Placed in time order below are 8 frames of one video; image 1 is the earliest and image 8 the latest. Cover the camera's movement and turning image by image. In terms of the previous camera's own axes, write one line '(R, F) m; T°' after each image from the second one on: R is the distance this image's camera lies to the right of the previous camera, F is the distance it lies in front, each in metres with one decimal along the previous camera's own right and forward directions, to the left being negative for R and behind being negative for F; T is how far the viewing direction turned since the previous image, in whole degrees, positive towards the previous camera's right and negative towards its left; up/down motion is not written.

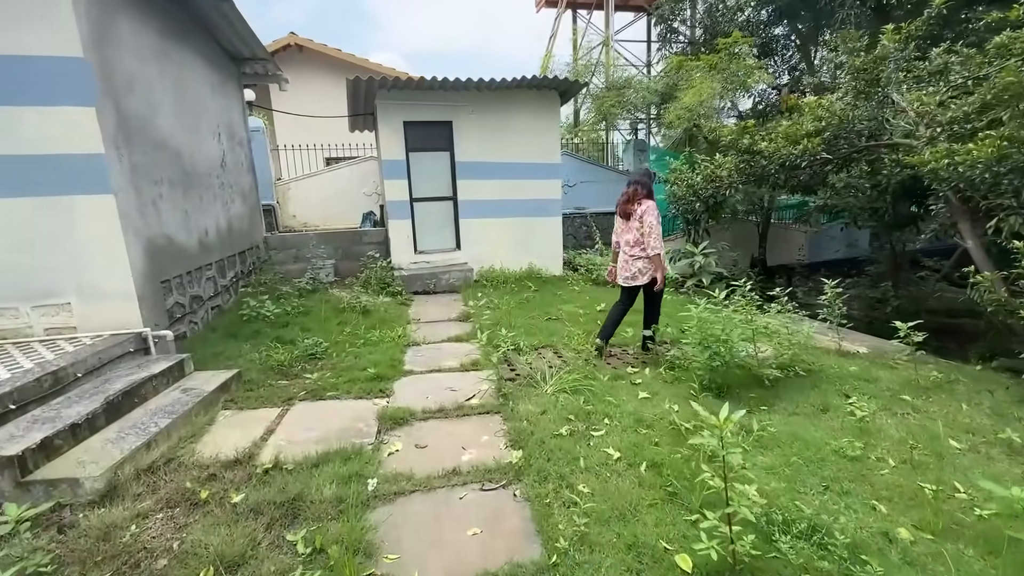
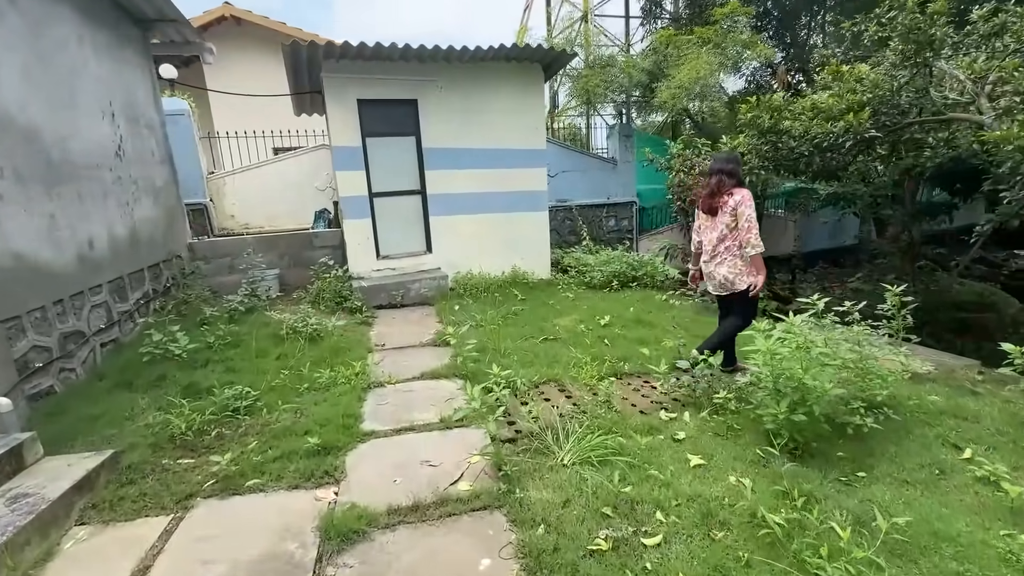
(-0.1, +1.0) m; +4°
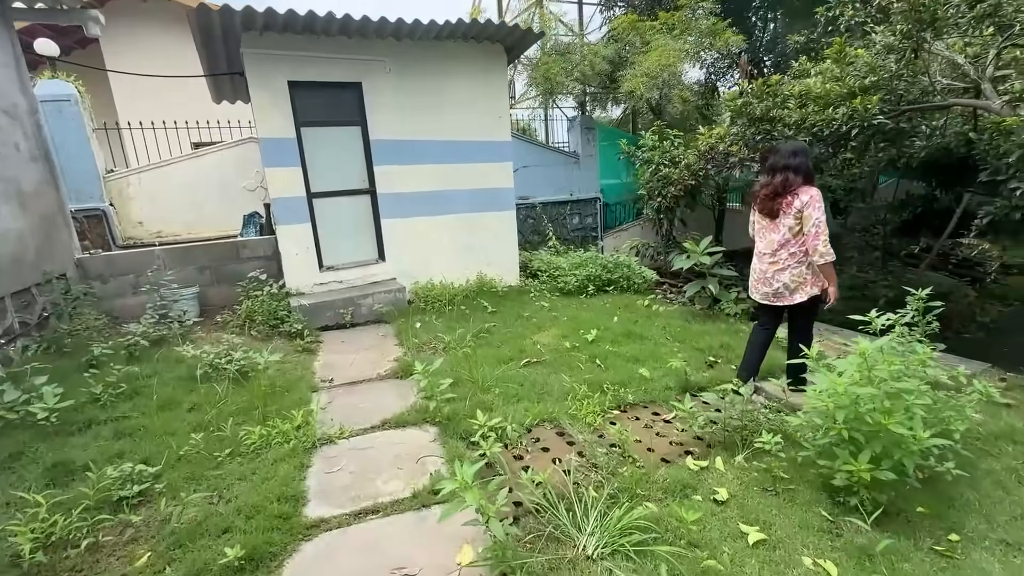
(-0.2, +0.7) m; +6°
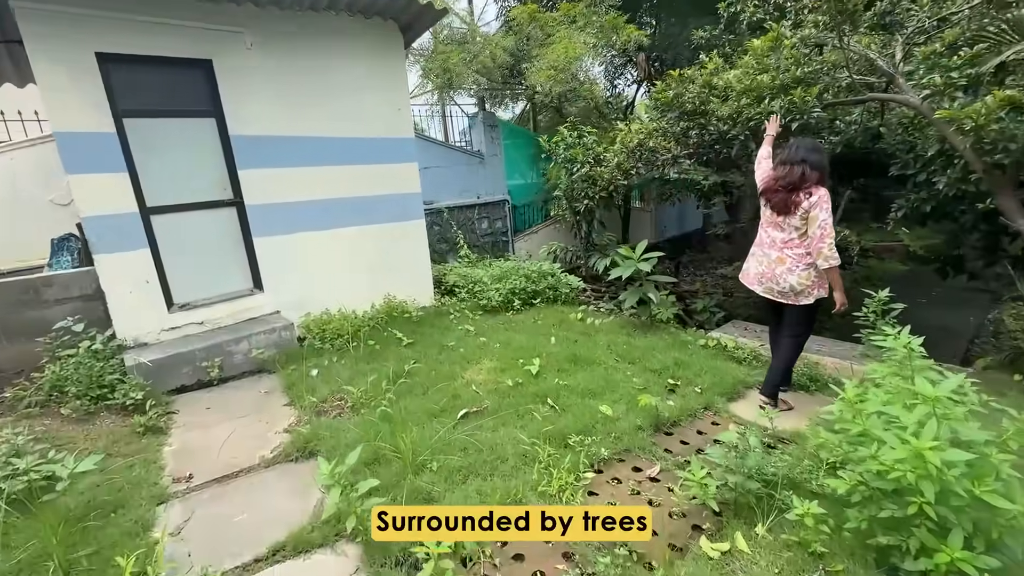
(-0.2, +0.8) m; +12°
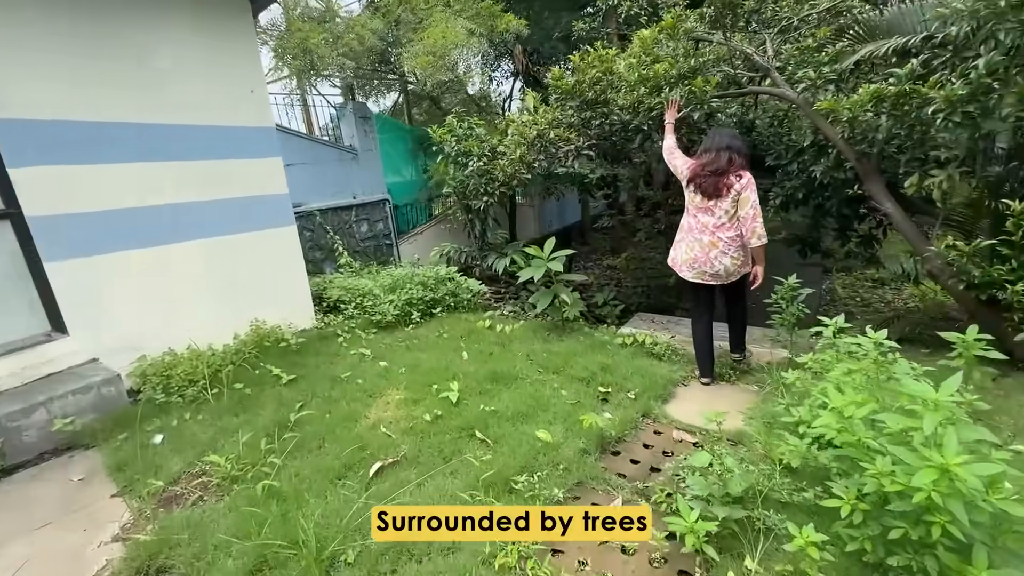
(-0.2, +0.5) m; +15°
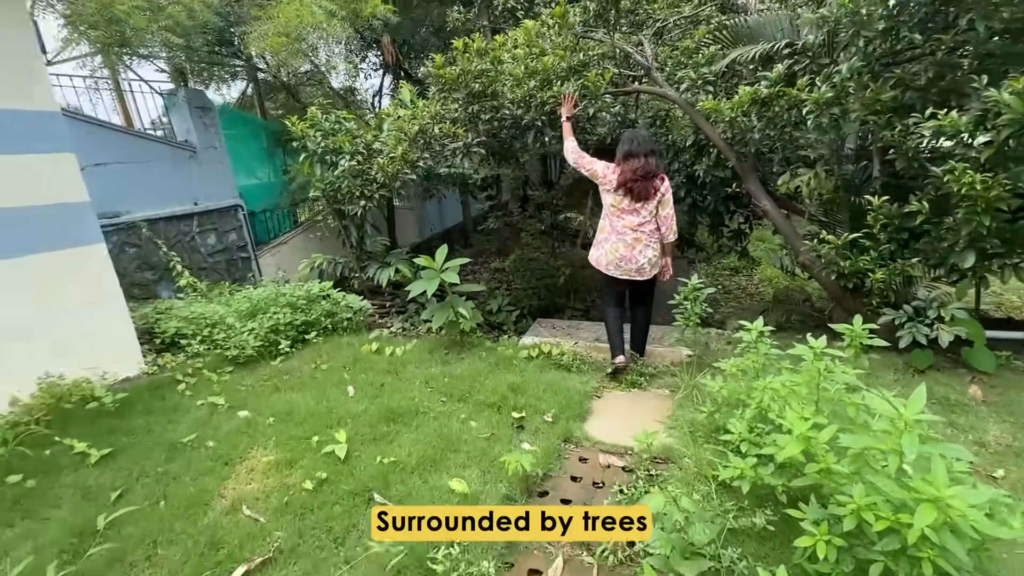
(-0.1, +0.4) m; +14°
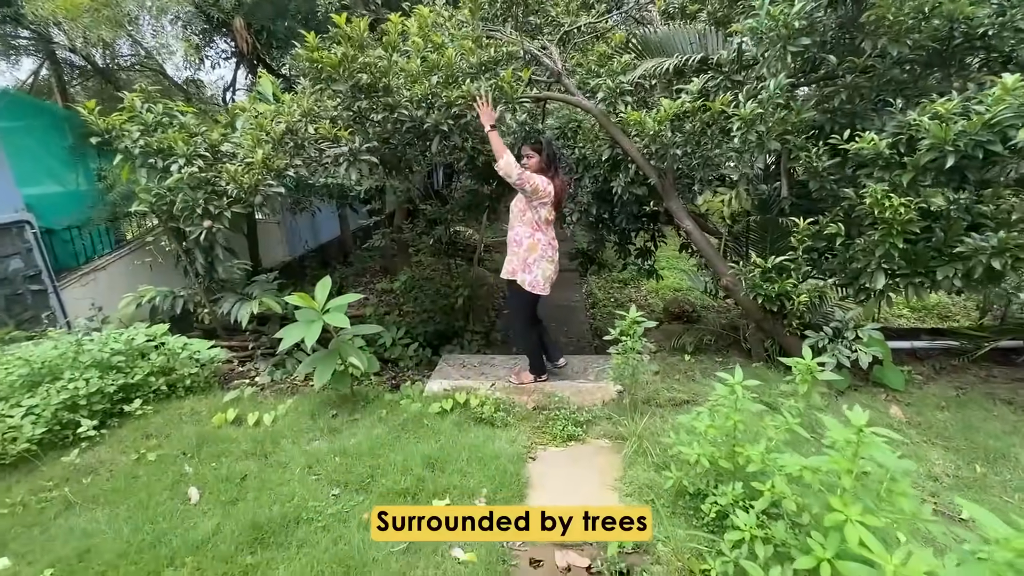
(-0.1, +0.6) m; +14°
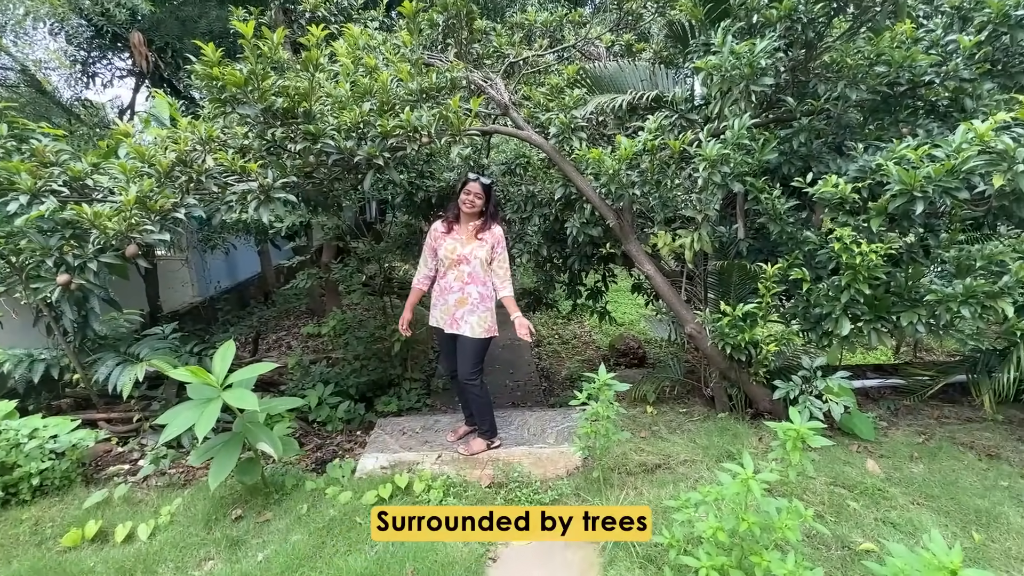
(-0.1, +0.4) m; +8°
